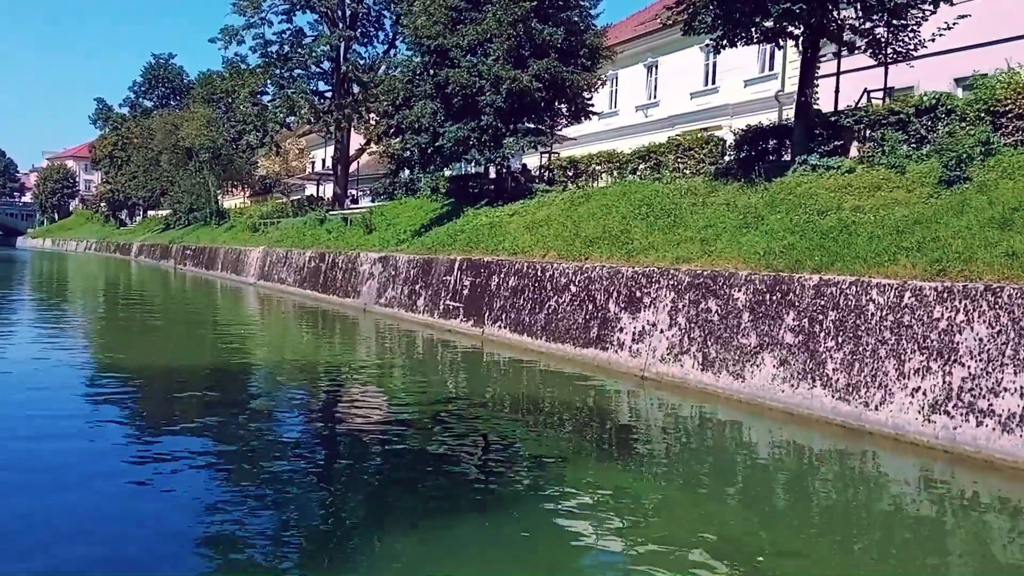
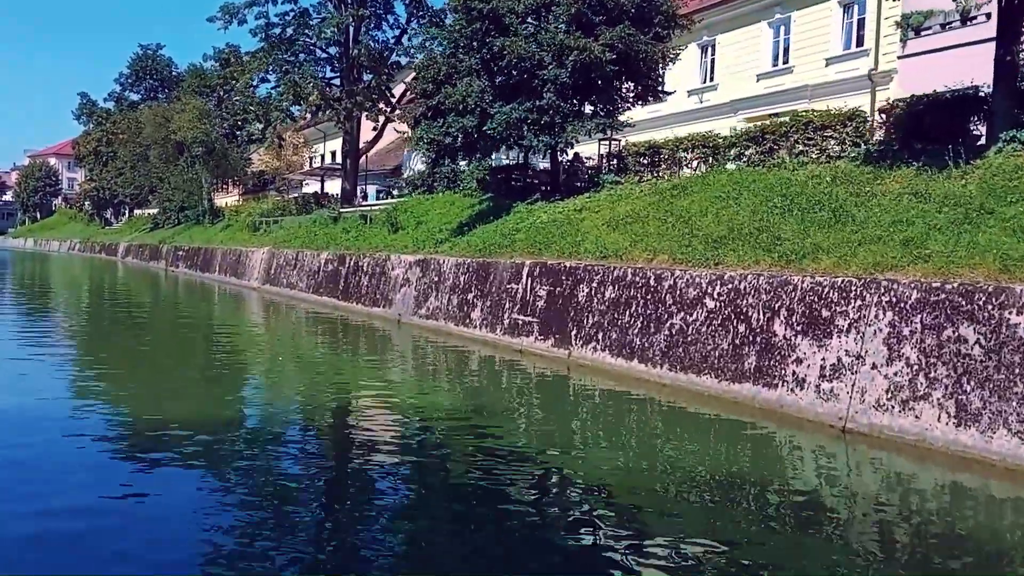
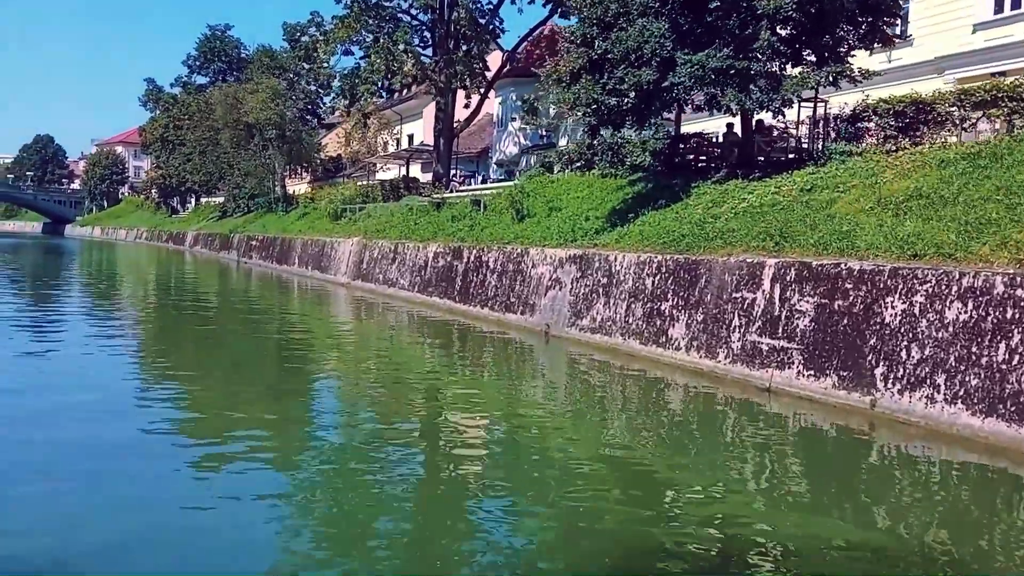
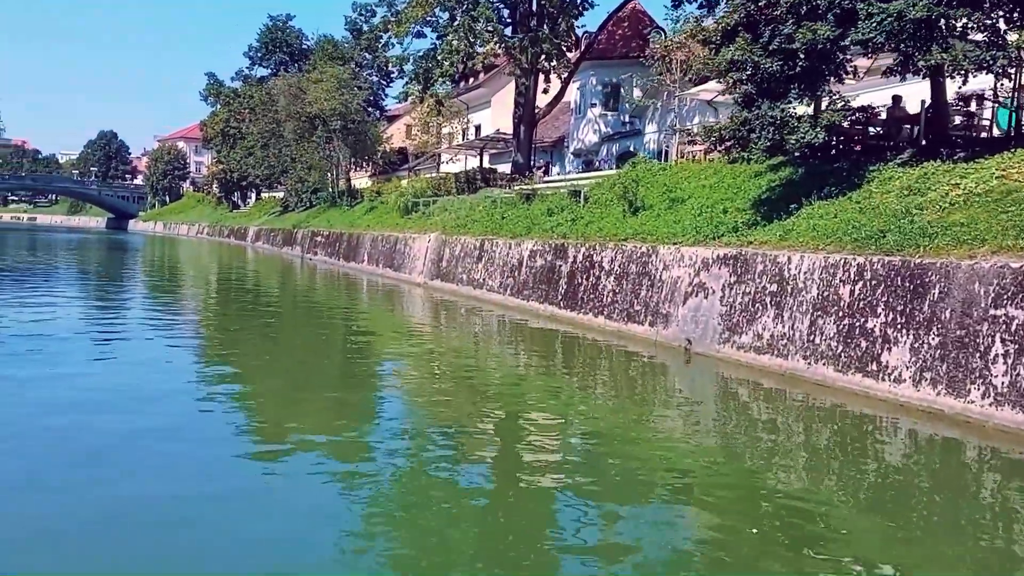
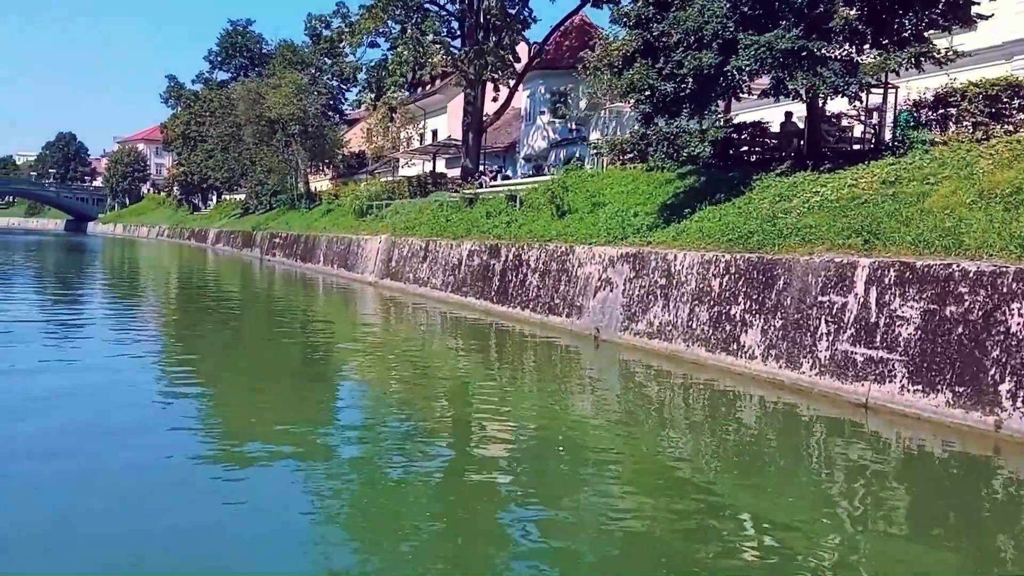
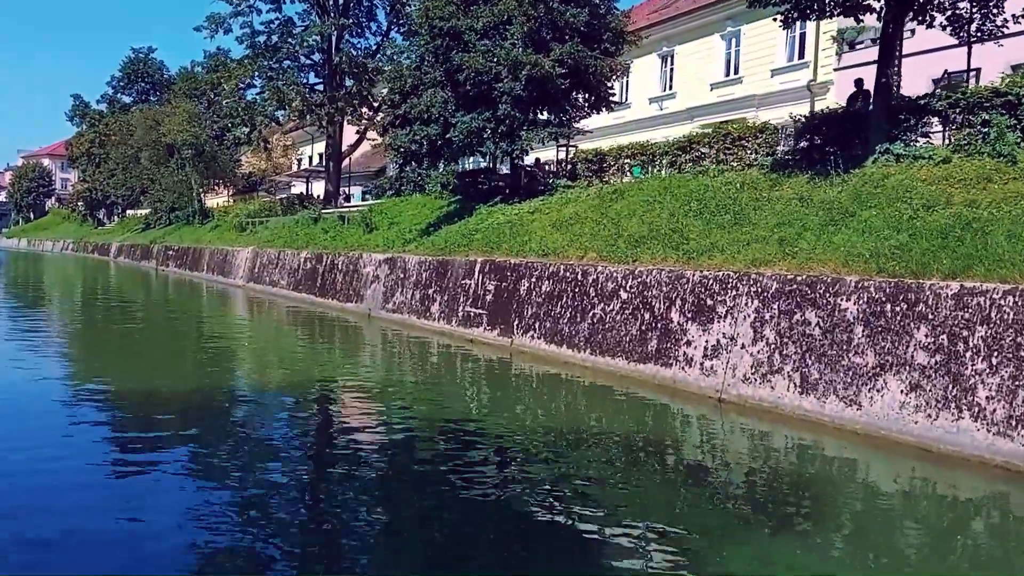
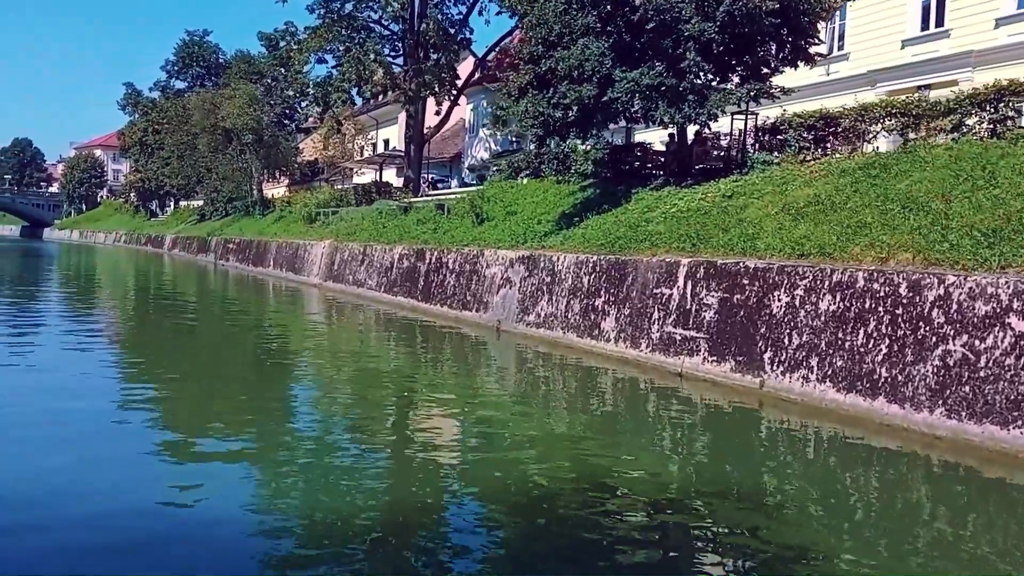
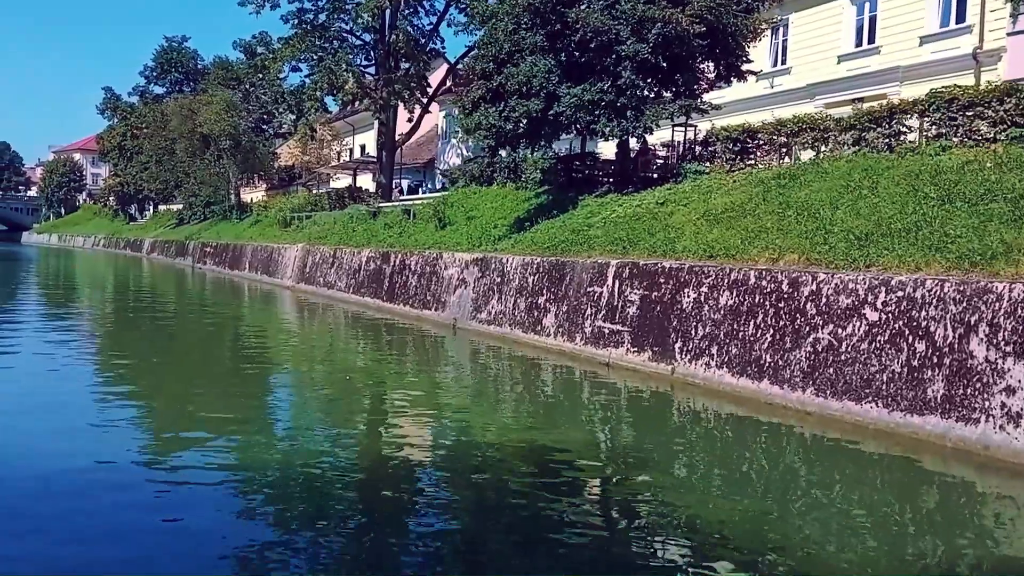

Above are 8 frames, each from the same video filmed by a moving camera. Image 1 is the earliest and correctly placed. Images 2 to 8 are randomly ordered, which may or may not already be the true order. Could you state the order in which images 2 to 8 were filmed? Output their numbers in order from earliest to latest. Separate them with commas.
6, 2, 8, 7, 3, 5, 4
